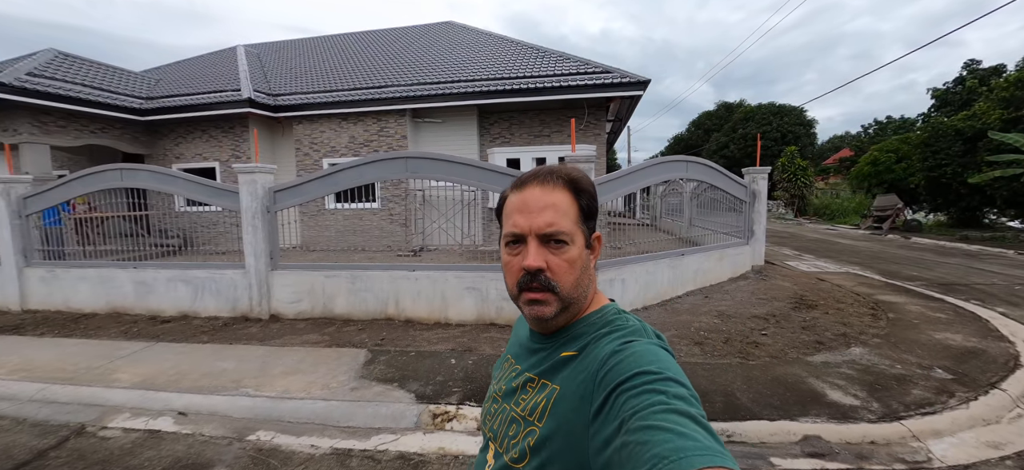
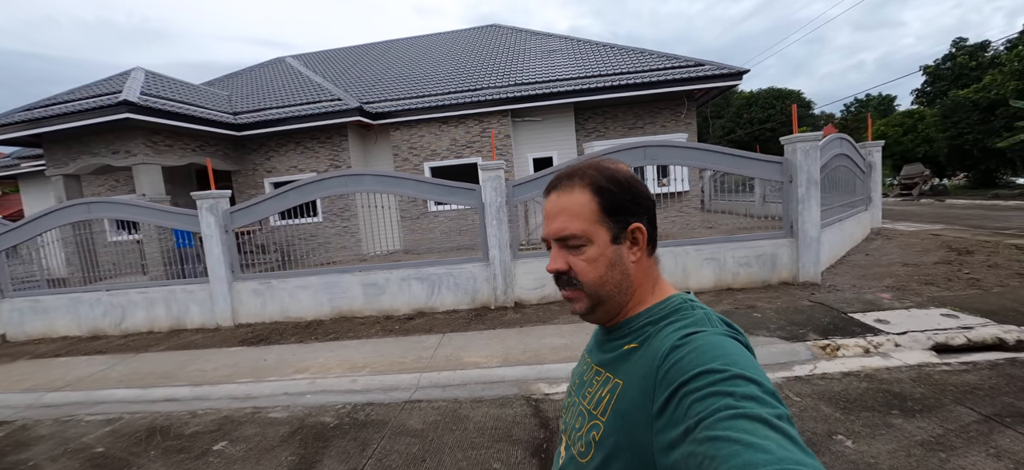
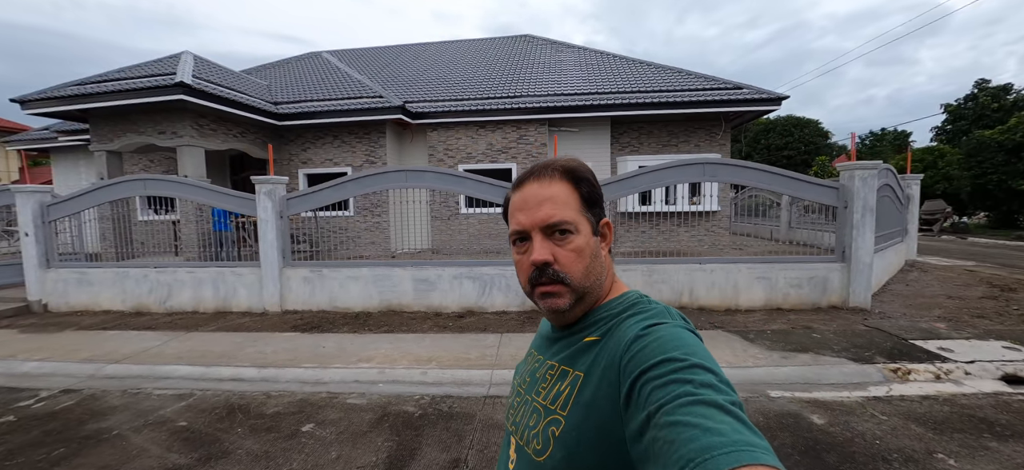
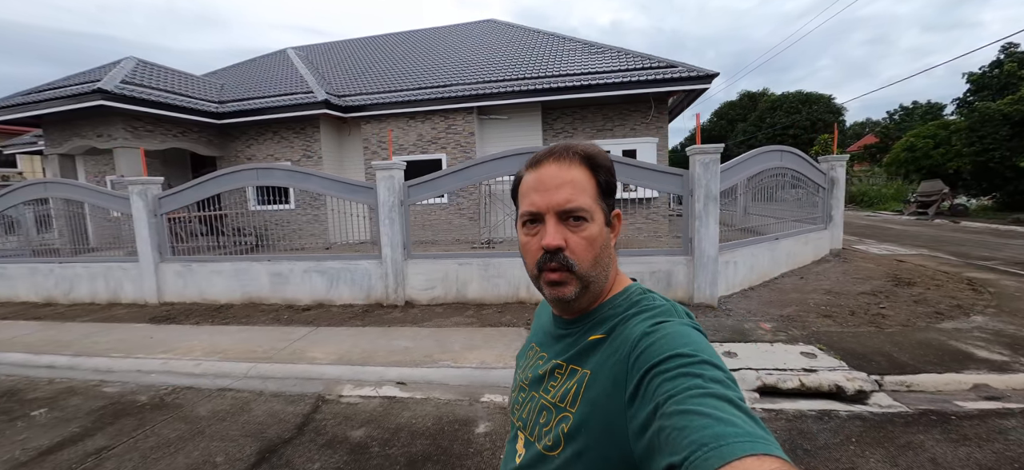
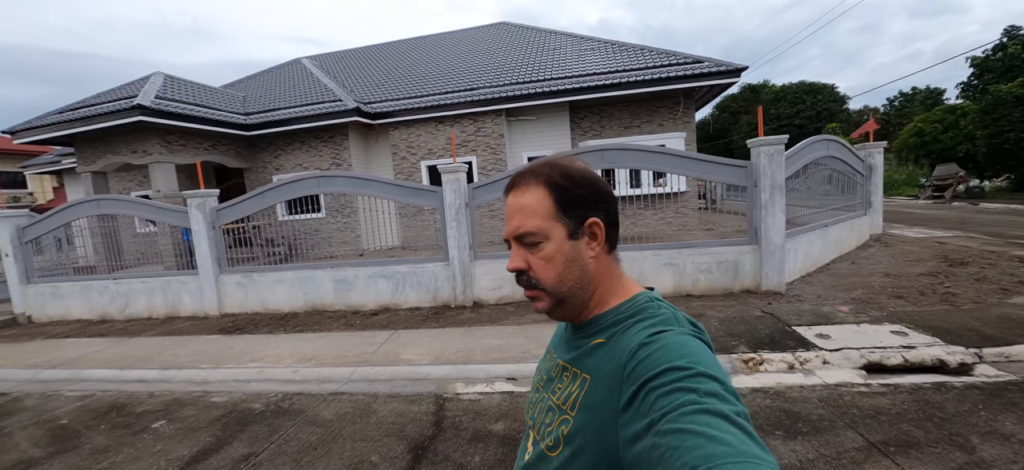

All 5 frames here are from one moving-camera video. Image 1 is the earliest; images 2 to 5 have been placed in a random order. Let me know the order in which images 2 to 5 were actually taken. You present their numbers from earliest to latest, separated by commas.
4, 5, 2, 3
